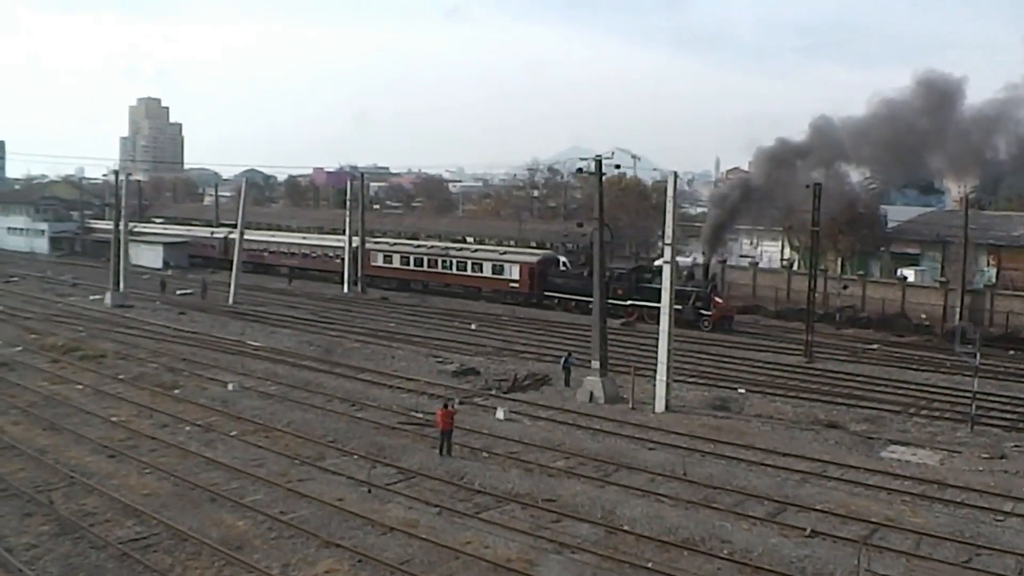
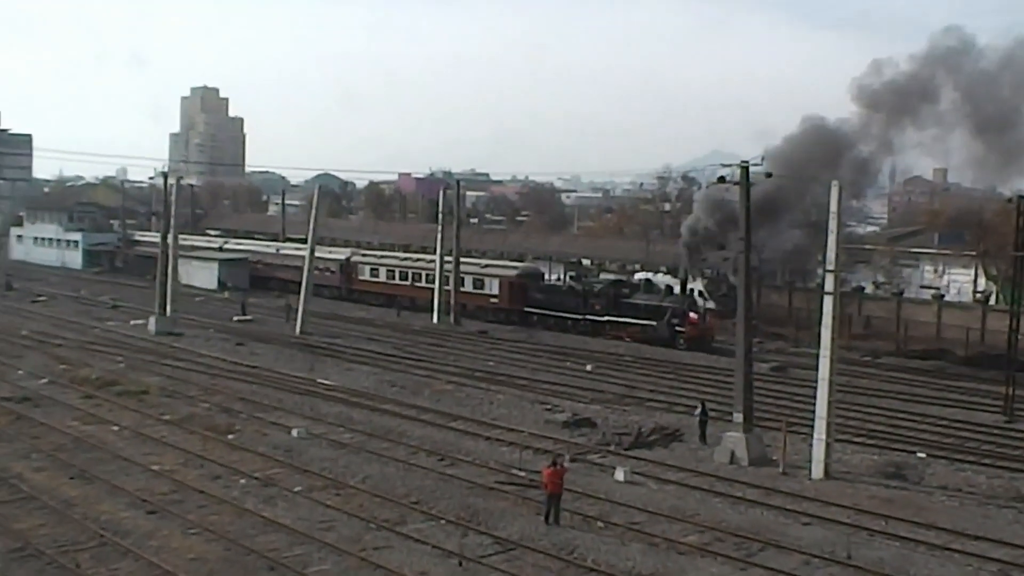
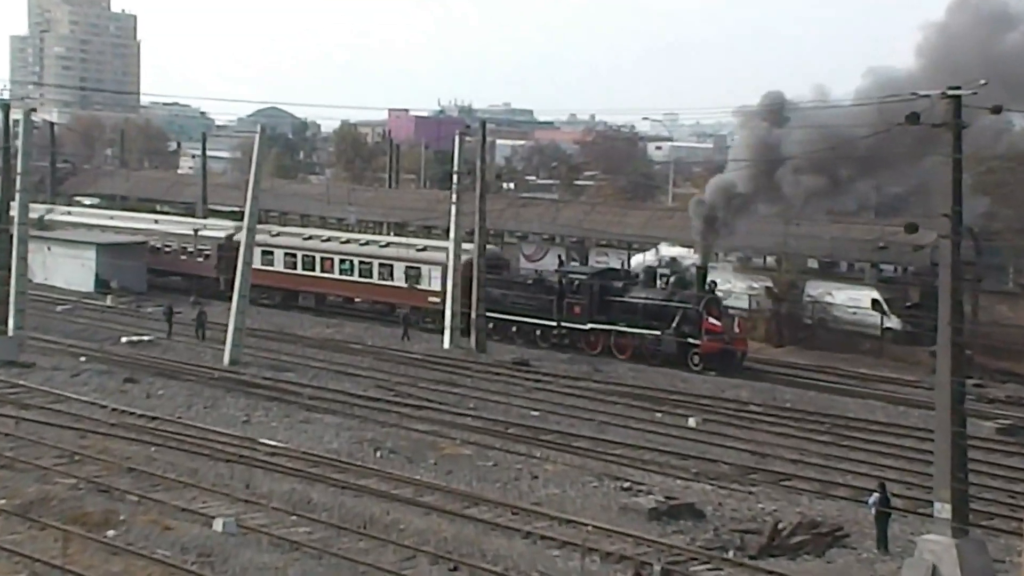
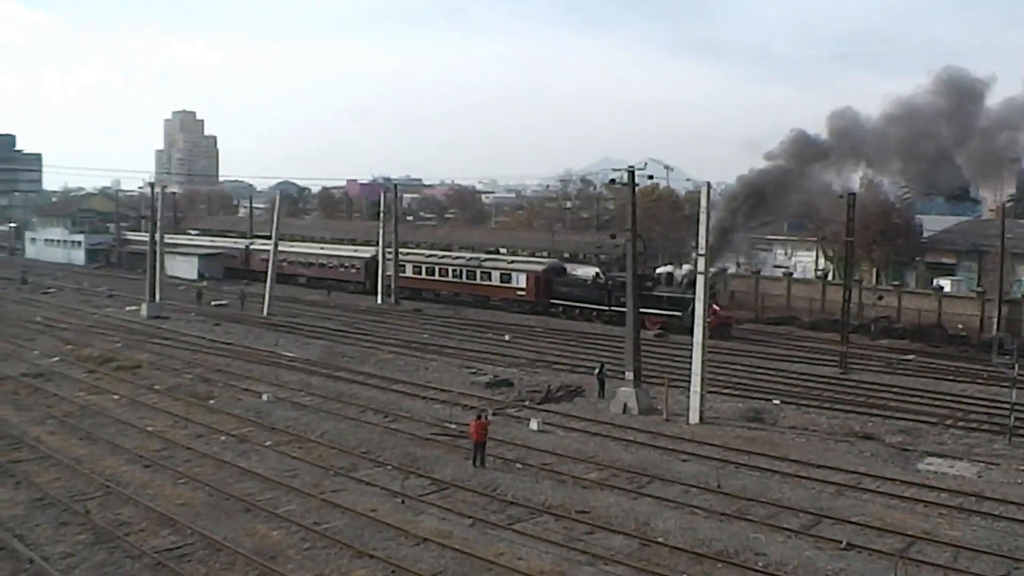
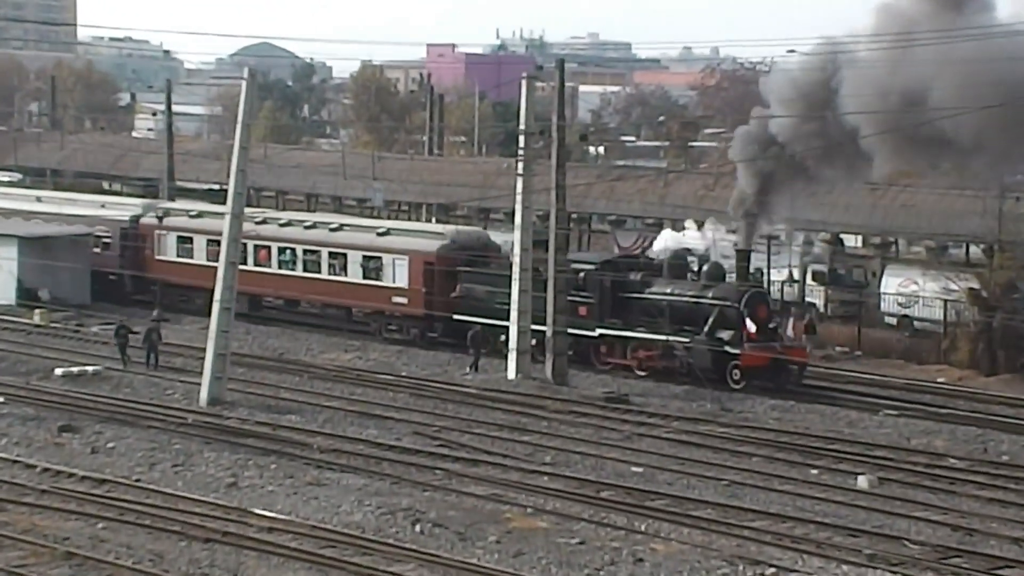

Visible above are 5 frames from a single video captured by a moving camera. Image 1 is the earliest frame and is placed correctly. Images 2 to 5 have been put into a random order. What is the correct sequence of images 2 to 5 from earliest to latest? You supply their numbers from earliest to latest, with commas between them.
4, 2, 3, 5
